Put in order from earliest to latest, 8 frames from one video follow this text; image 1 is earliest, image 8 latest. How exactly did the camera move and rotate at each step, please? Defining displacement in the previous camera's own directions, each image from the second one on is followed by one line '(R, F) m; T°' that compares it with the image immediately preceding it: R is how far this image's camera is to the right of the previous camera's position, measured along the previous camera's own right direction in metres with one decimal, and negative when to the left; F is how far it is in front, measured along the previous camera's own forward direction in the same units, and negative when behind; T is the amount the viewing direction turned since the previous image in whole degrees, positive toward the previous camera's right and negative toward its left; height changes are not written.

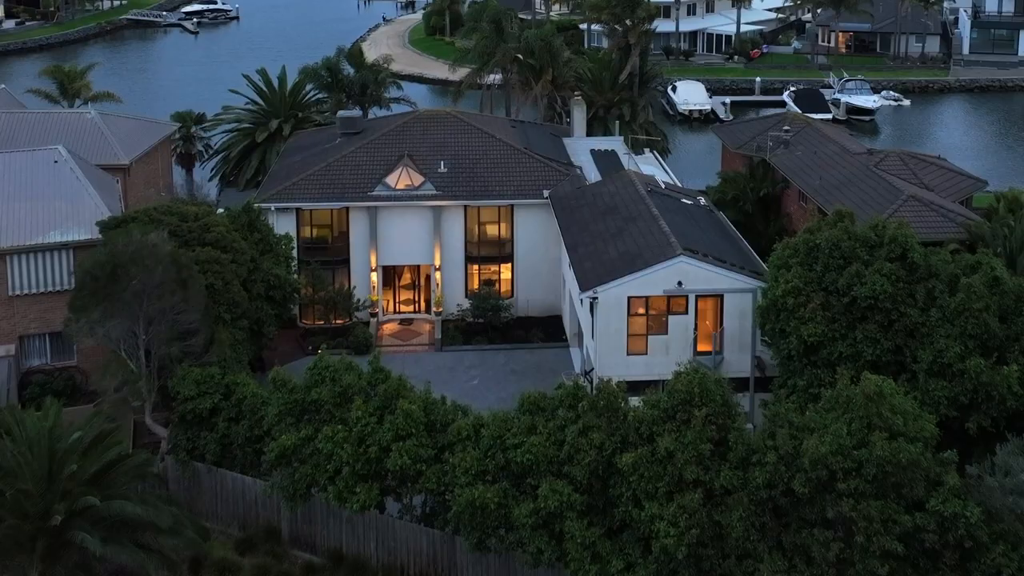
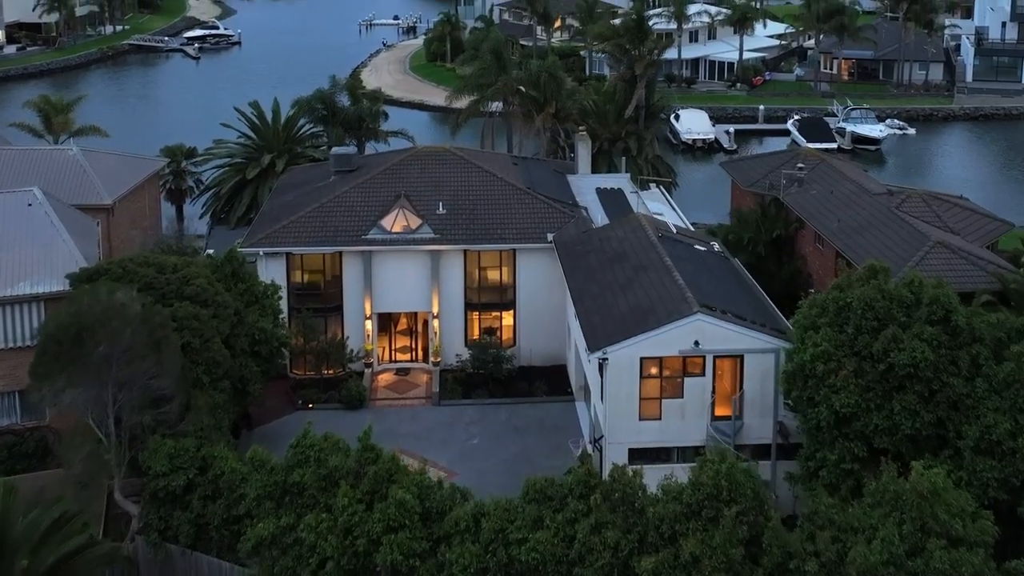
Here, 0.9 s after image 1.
(-0.1, +1.8) m; 0°
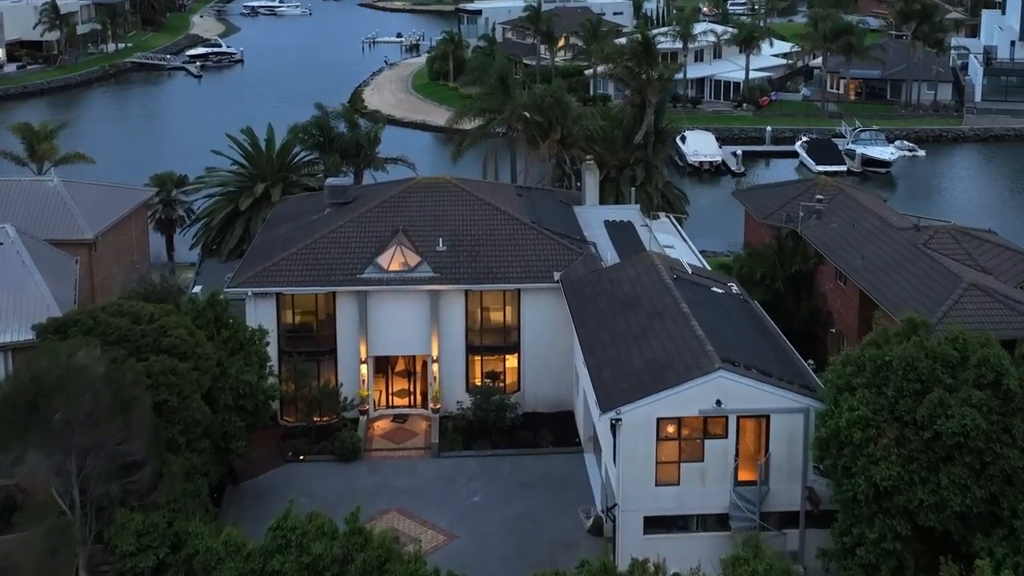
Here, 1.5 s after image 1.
(0.0, +1.8) m; 0°
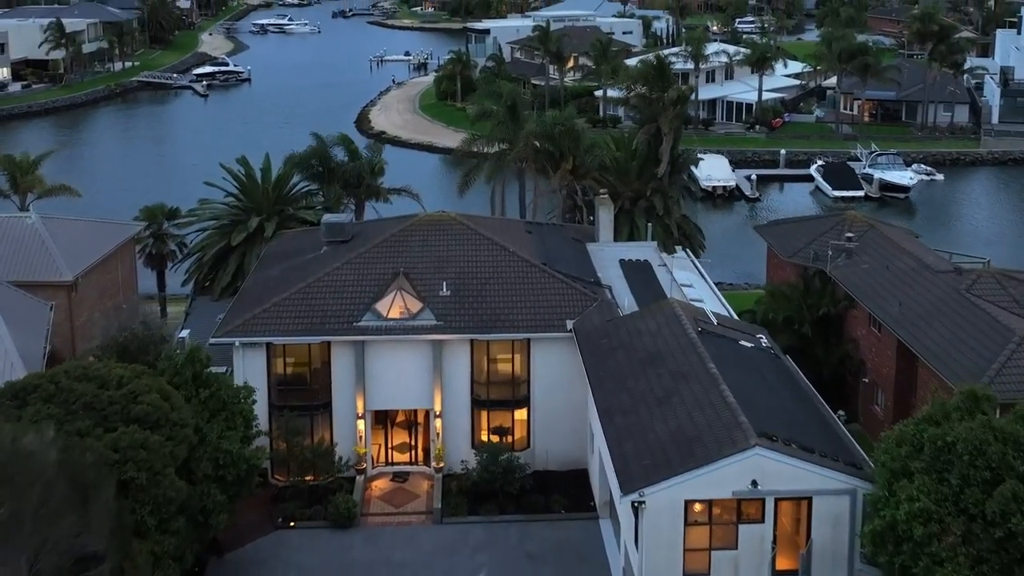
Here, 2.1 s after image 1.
(0.0, +2.2) m; 0°
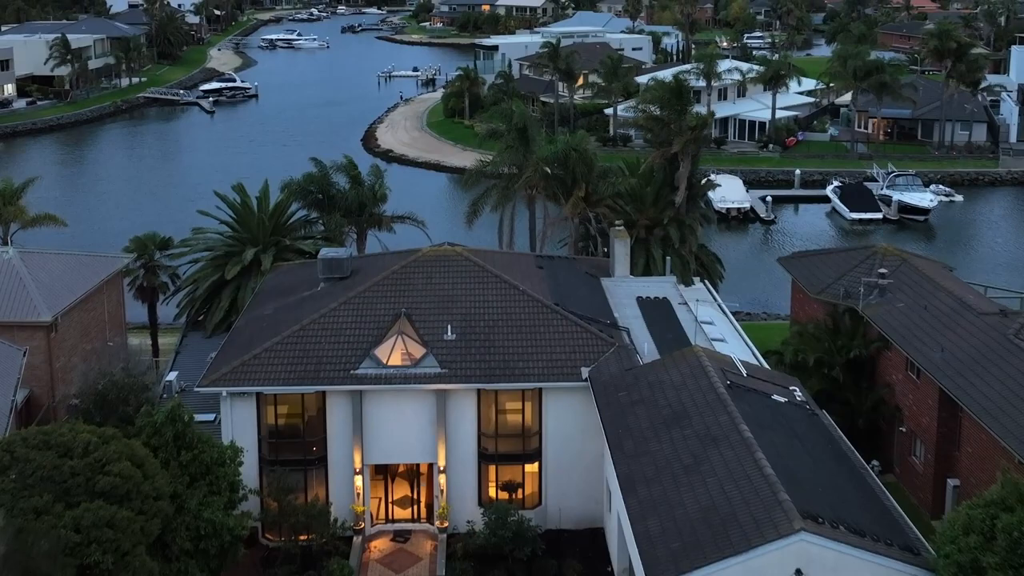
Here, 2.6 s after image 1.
(-0.1, +2.0) m; 0°
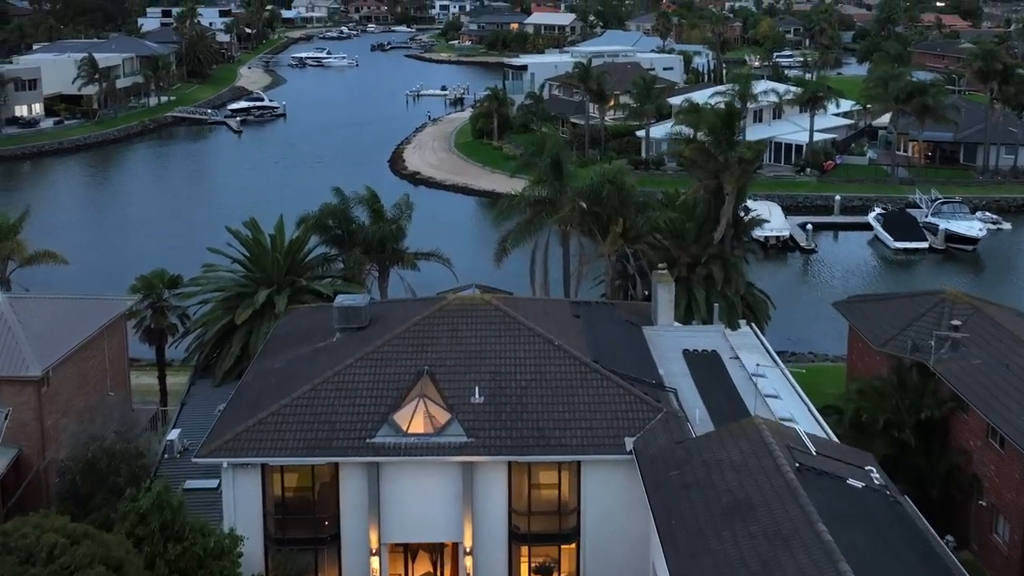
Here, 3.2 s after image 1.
(-0.2, +2.6) m; -1°
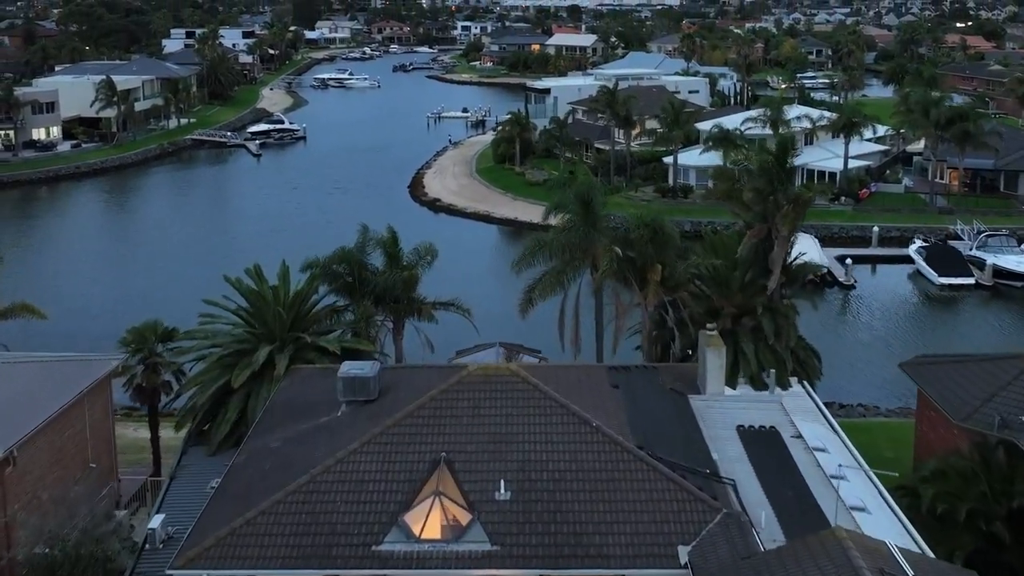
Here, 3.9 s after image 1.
(-0.2, +3.3) m; -1°
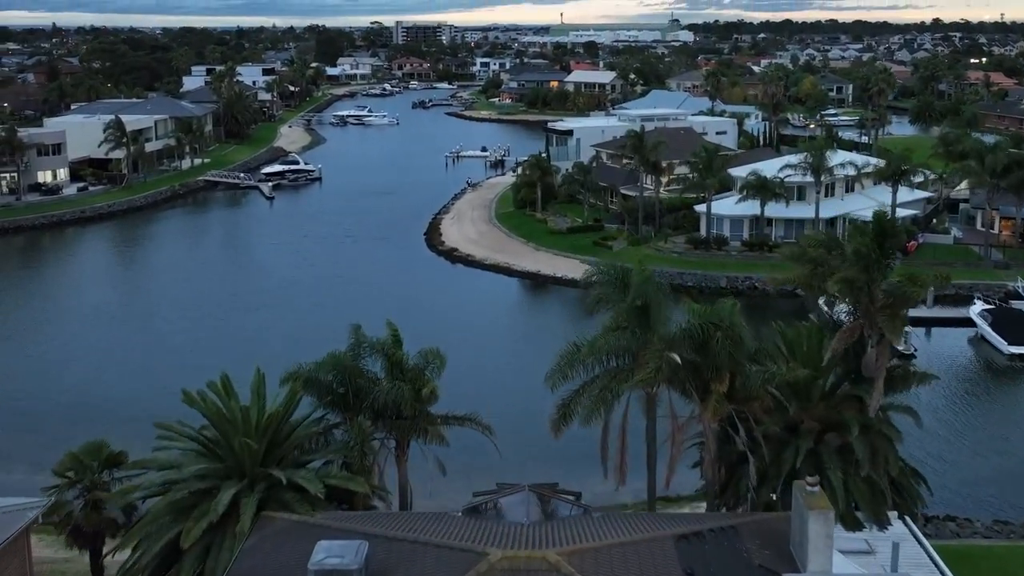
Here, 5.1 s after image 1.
(-0.3, +6.4) m; -1°
